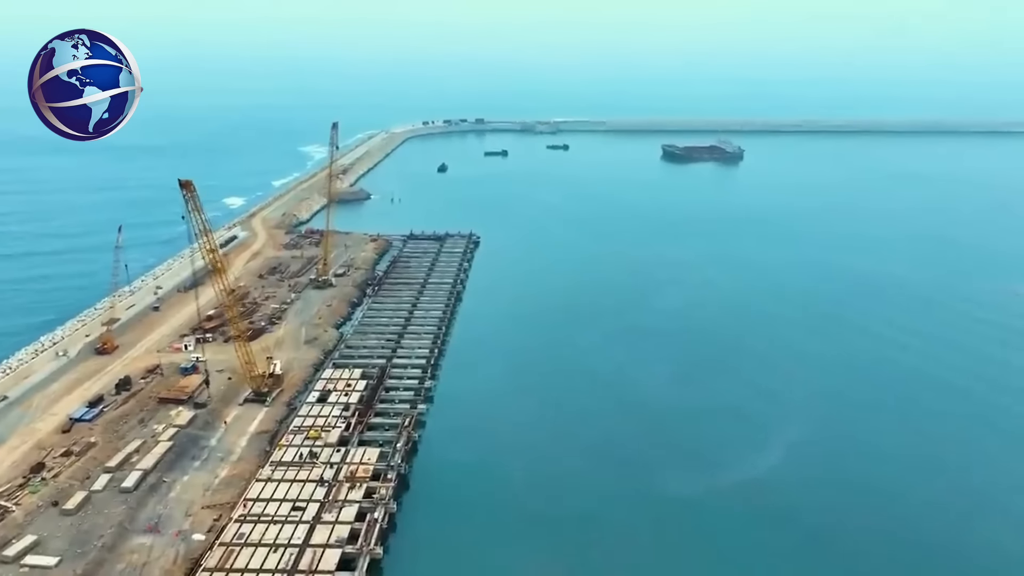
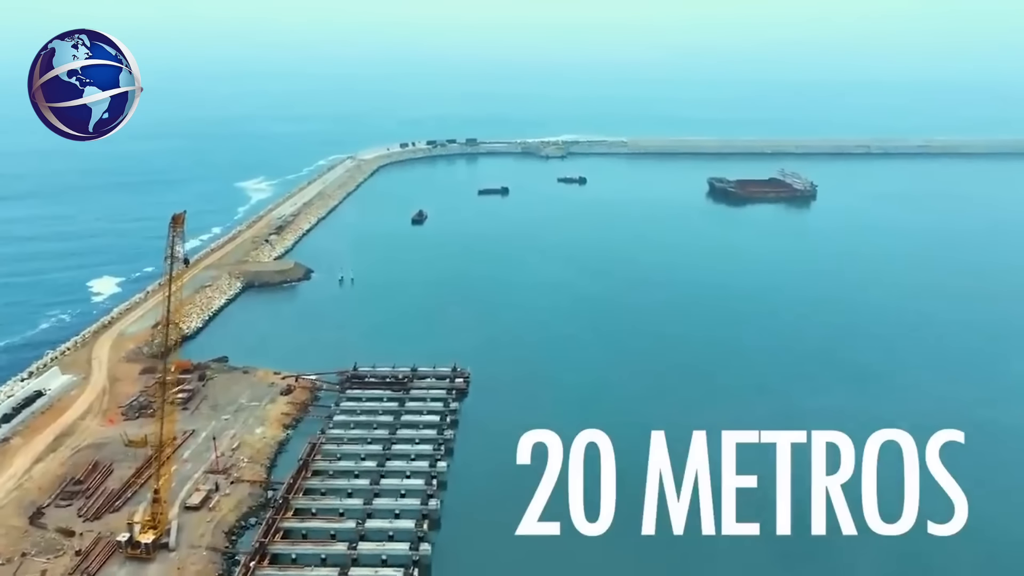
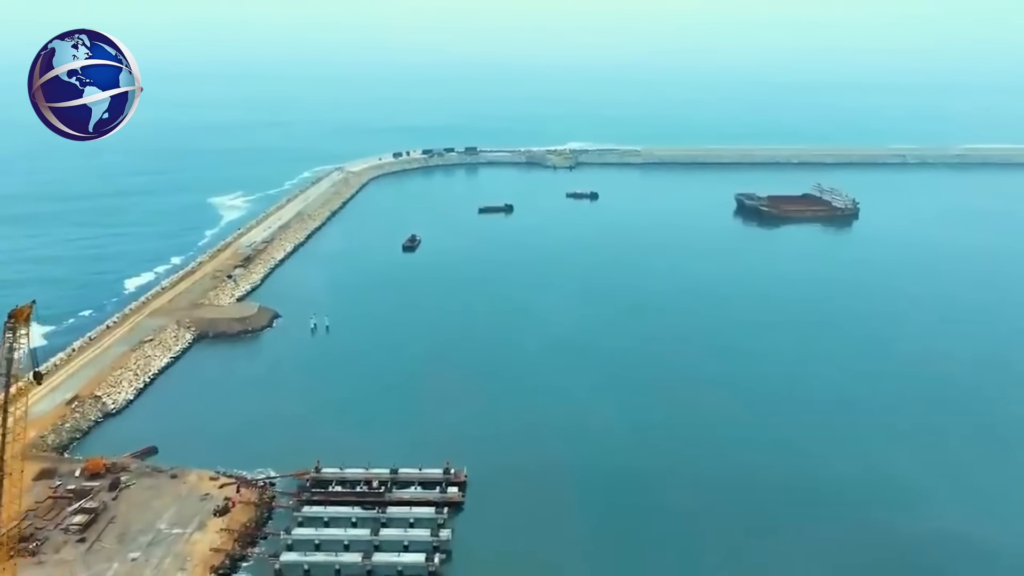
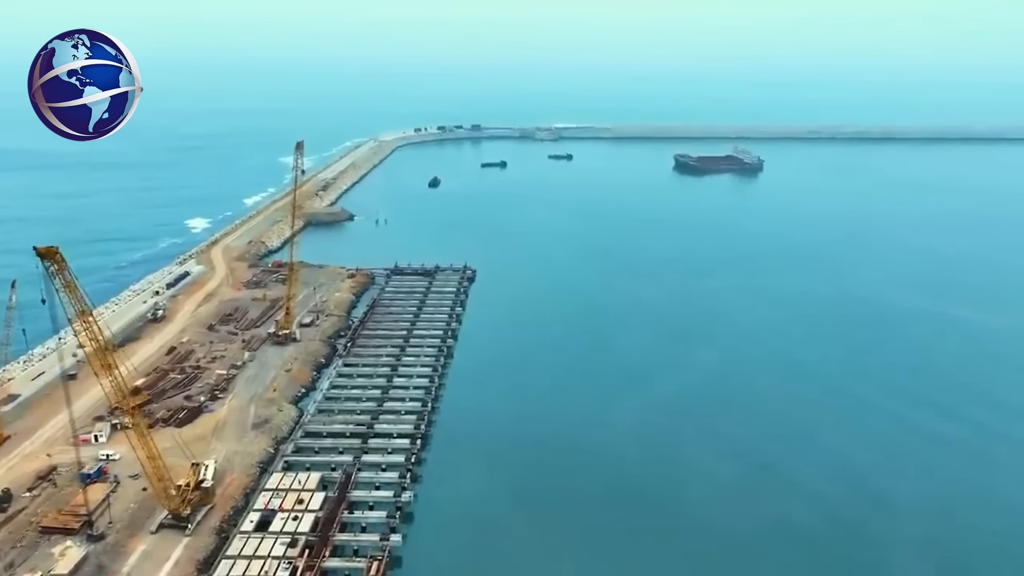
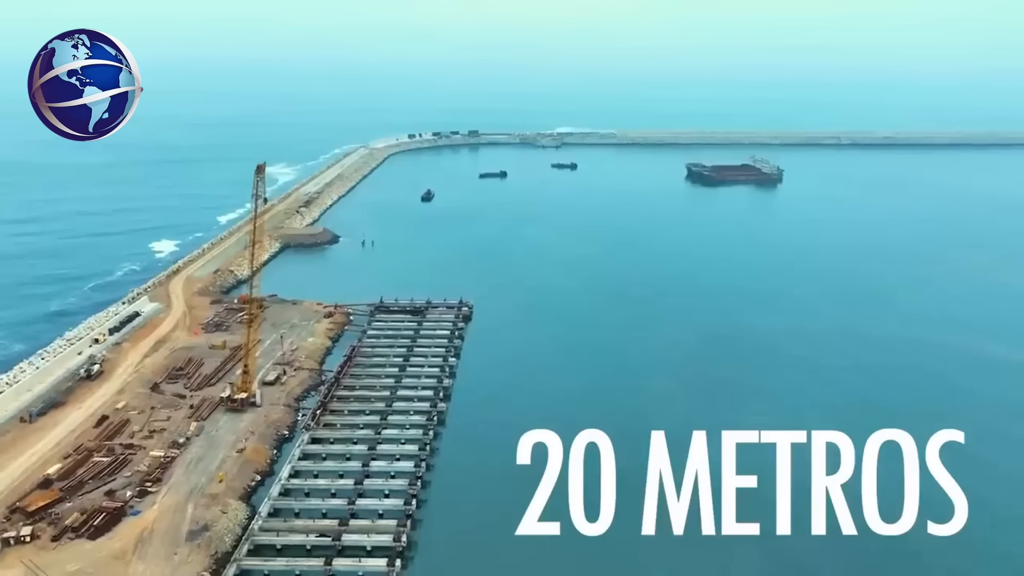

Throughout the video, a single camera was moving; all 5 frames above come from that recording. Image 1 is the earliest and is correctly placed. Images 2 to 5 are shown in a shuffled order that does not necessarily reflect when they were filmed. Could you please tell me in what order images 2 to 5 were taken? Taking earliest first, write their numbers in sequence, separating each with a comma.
4, 5, 2, 3
